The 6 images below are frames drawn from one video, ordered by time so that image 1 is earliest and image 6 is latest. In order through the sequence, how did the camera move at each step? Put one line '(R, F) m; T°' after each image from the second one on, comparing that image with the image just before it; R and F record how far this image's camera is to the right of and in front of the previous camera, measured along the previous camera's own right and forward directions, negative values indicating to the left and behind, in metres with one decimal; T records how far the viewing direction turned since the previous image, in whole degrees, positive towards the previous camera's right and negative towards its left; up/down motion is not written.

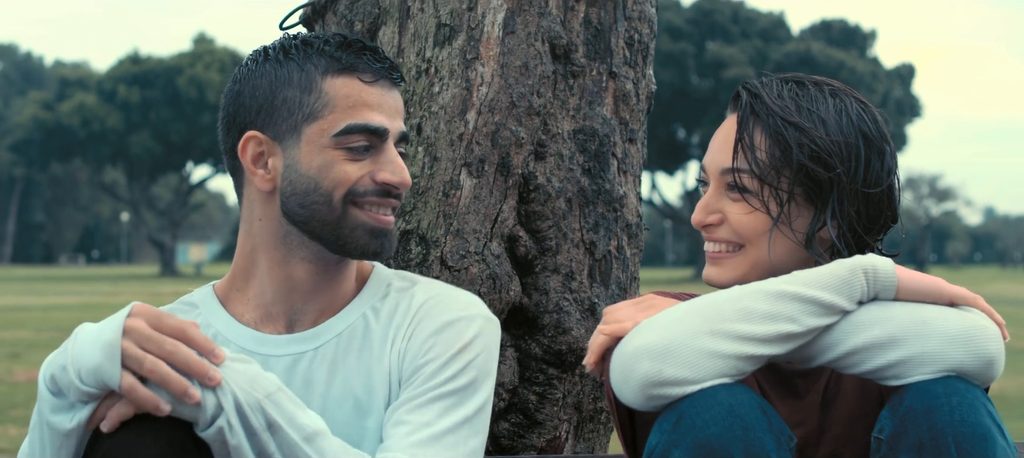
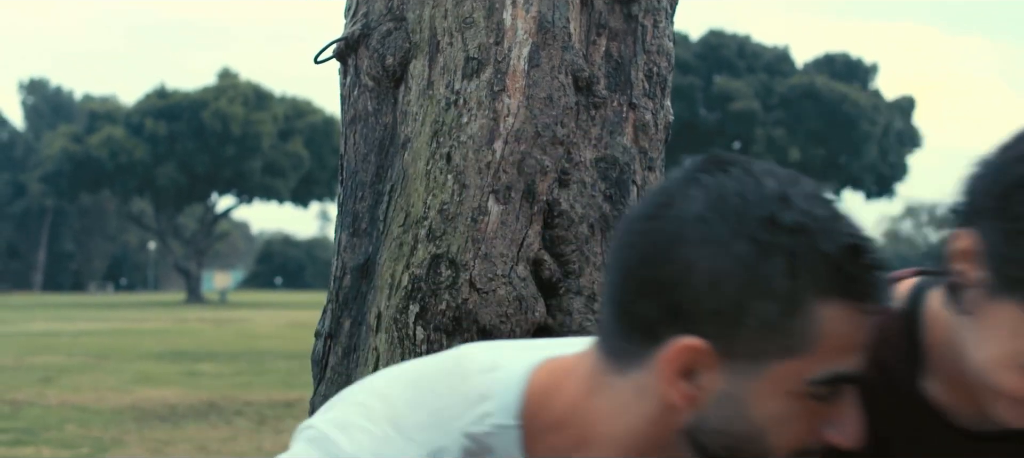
(0.0, -0.1) m; -1°
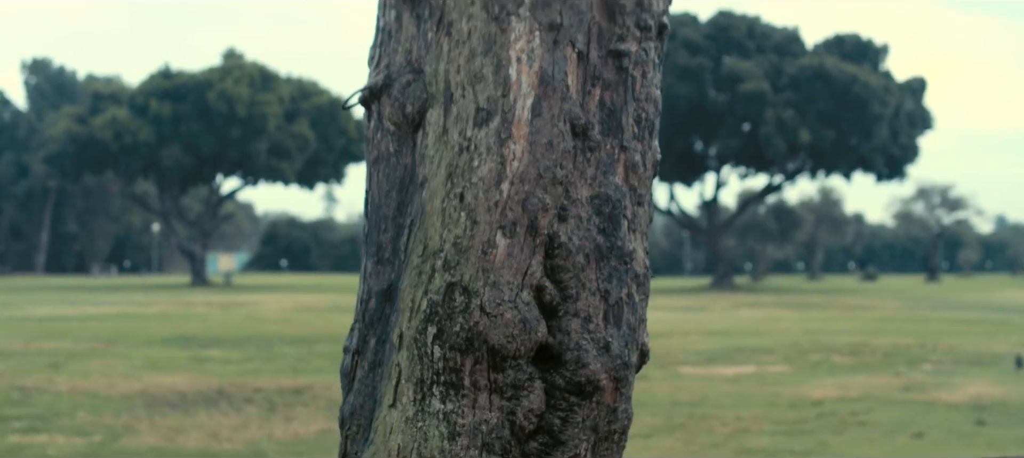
(0.0, -0.2) m; 0°
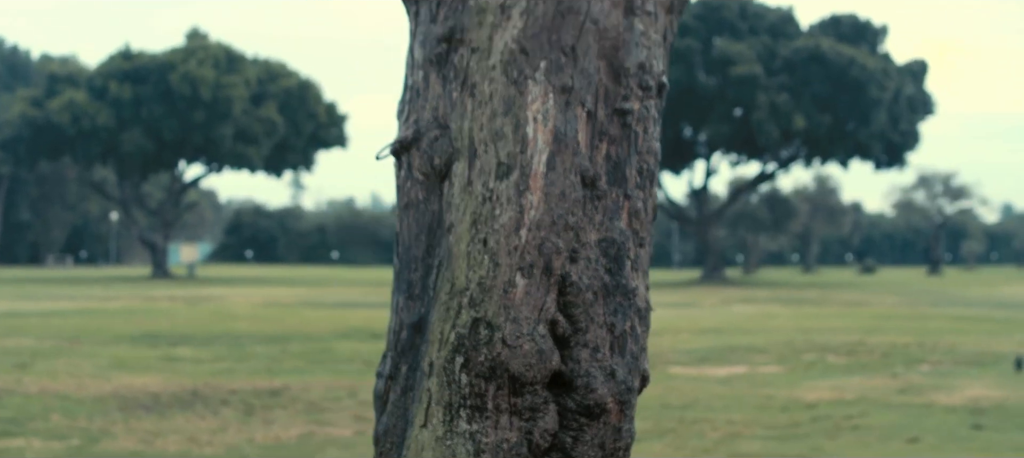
(-0.1, -0.3) m; +2°
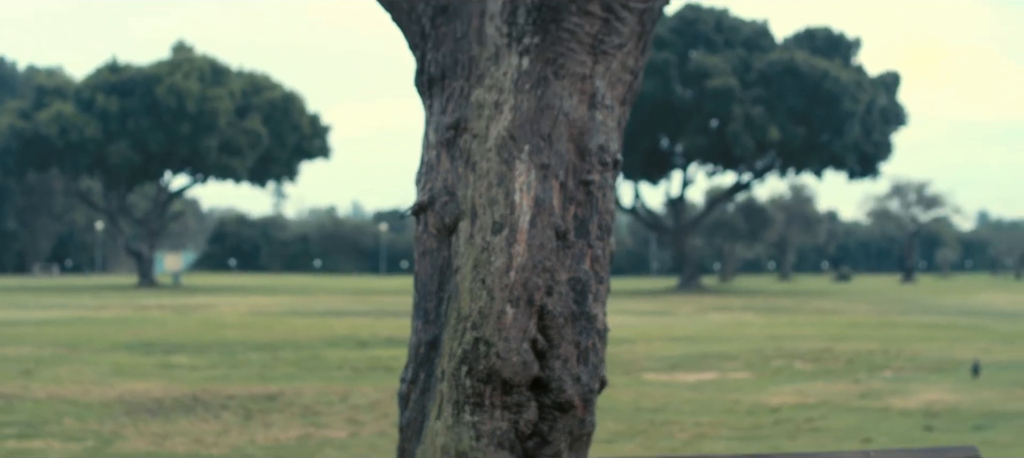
(0.0, -0.8) m; +1°
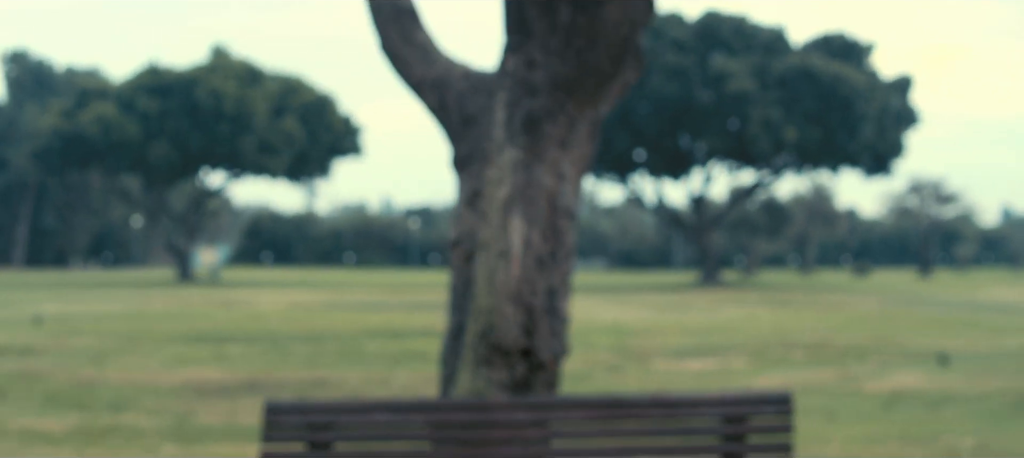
(+0.1, -1.9) m; -1°
